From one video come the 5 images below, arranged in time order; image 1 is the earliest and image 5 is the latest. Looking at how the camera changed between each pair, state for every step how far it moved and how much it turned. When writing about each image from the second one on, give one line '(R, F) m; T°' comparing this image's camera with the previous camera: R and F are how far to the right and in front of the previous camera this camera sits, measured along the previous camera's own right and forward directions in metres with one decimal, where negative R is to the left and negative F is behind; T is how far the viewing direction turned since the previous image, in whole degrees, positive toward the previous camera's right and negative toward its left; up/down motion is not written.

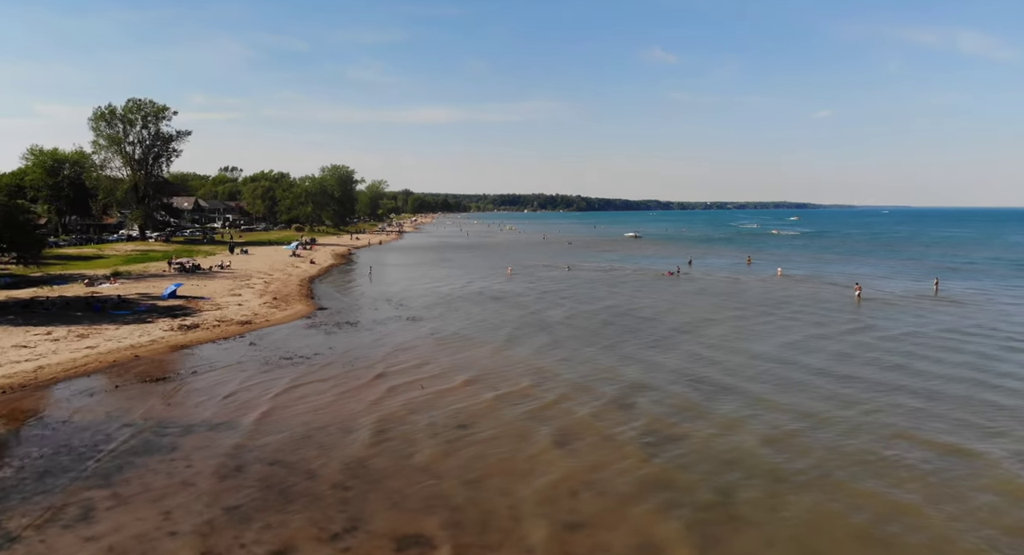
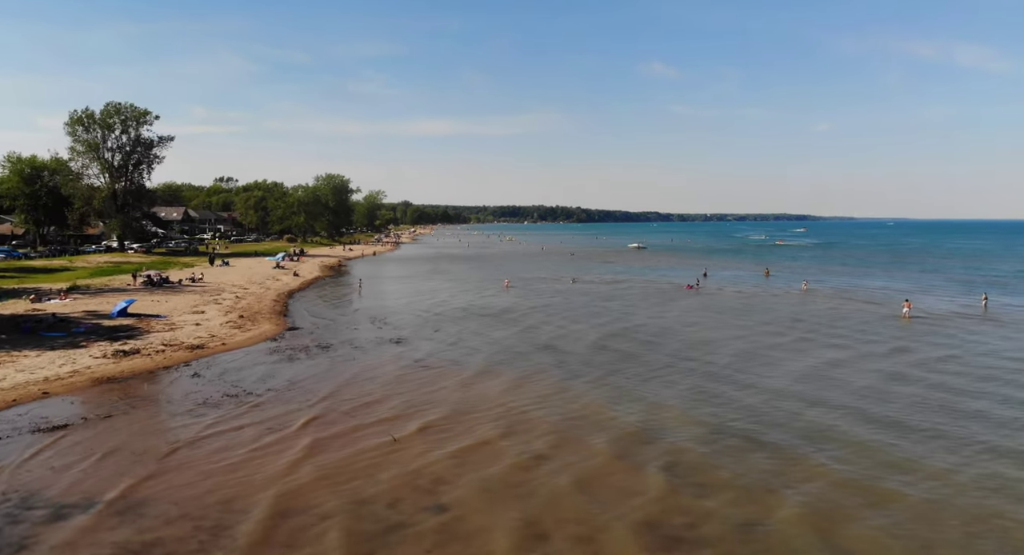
(0.0, +5.2) m; 0°
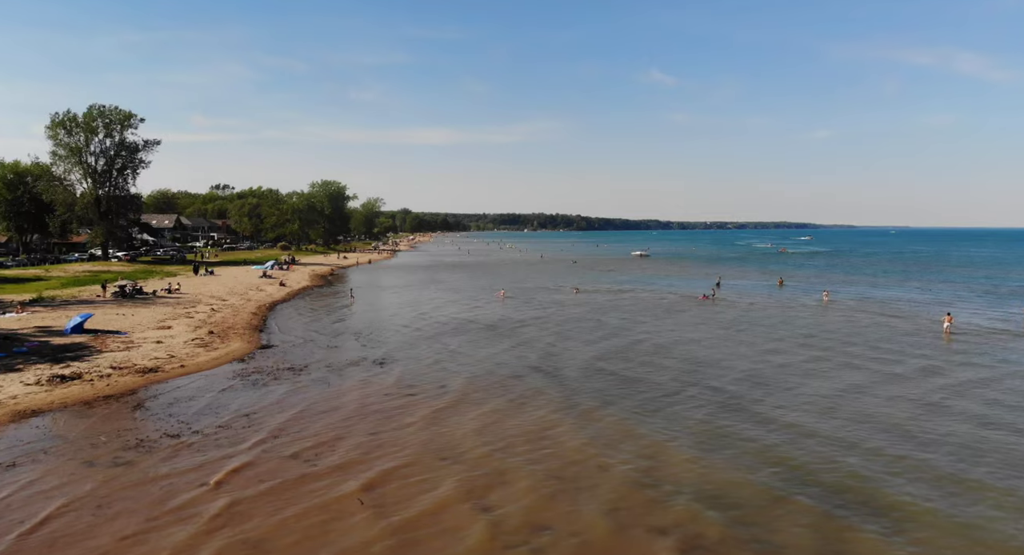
(0.0, +3.7) m; 0°
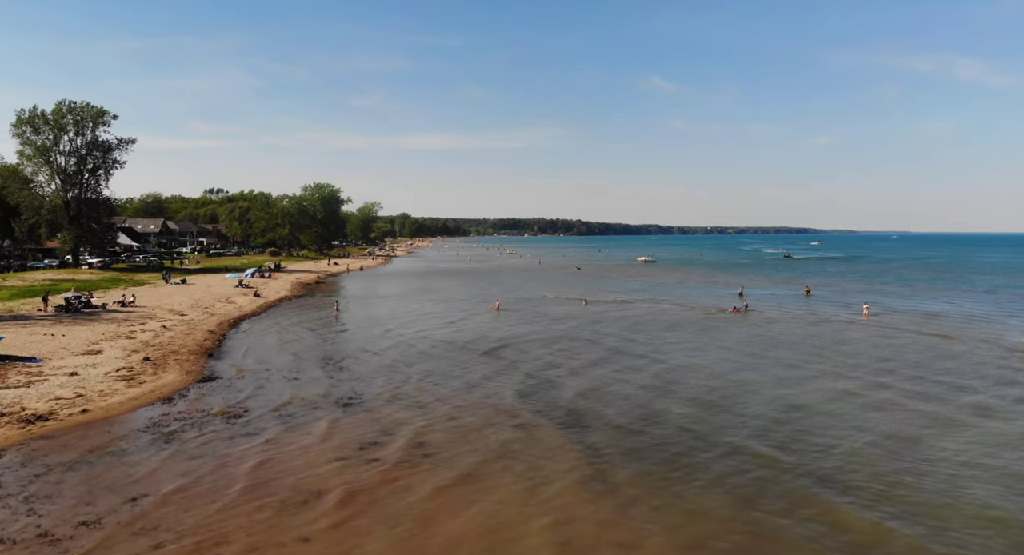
(-0.1, +5.8) m; 0°
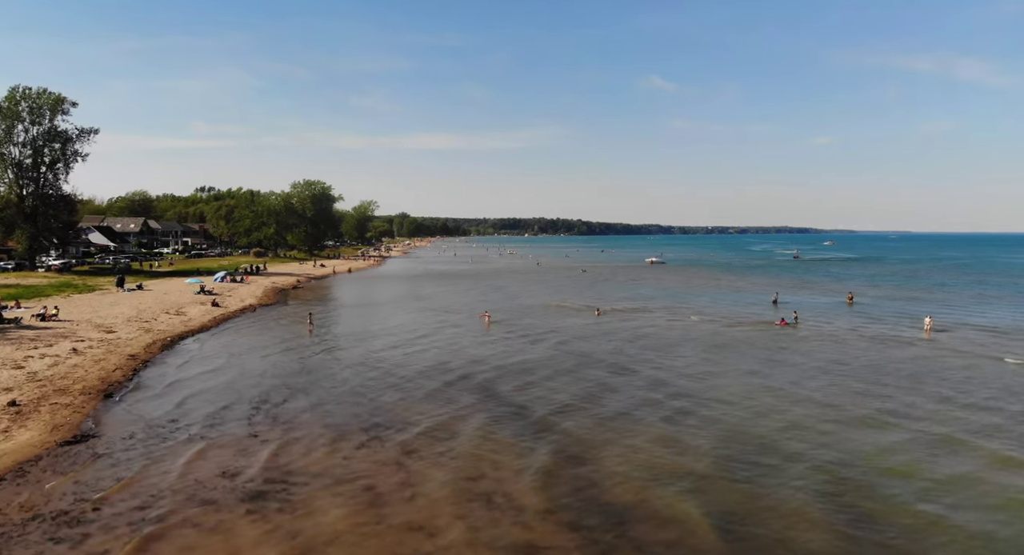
(0.0, +7.2) m; 0°
